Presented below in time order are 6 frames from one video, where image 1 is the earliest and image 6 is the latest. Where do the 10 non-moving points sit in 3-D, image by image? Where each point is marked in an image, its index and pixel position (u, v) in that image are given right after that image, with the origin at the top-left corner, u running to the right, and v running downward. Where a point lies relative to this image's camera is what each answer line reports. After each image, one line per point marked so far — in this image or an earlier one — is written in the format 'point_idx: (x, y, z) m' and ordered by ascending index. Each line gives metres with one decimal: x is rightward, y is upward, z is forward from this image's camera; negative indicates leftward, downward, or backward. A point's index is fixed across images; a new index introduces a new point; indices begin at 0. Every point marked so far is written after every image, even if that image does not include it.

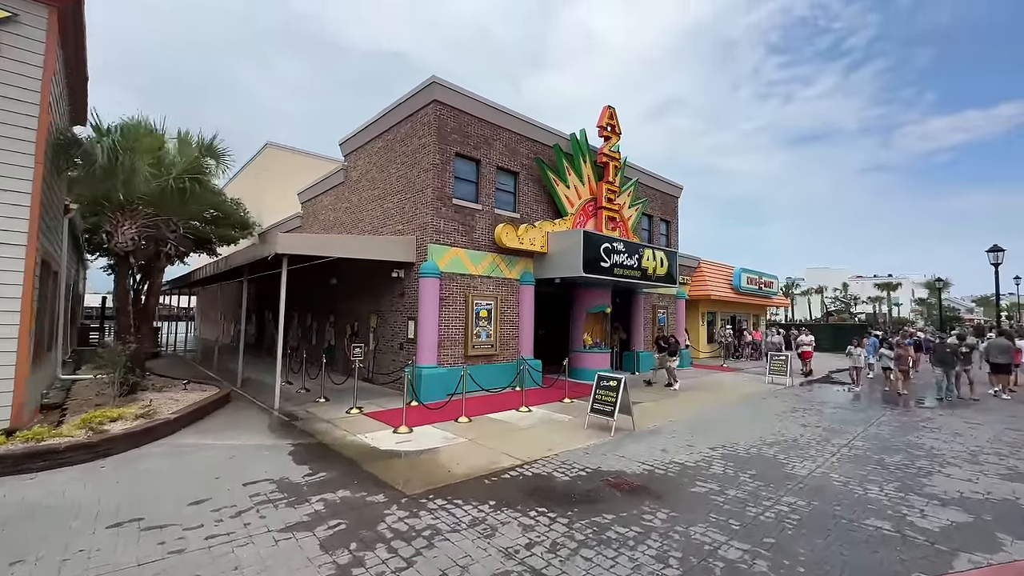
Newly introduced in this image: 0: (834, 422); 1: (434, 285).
0: (+7.4, -3.1, +10.4) m
1: (-2.1, +0.1, +12.1) m
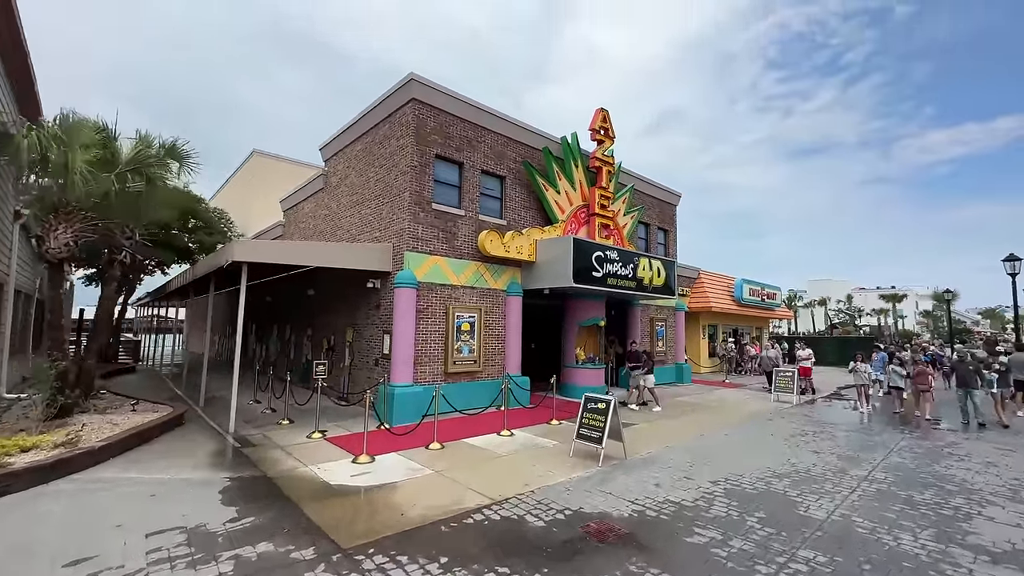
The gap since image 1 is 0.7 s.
0: (+7.0, -3.3, +9.3) m
1: (-2.5, -0.2, +11.2) m
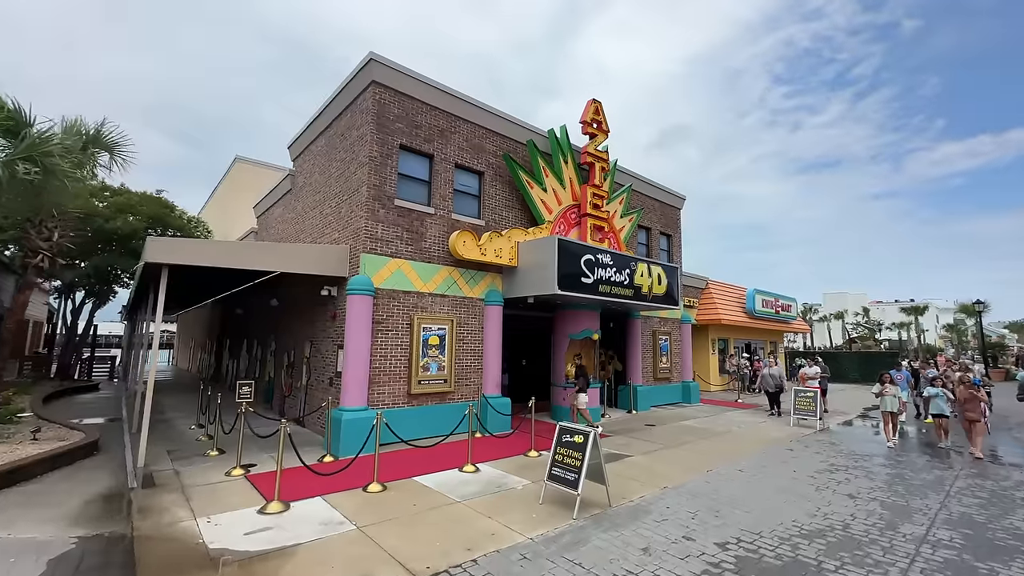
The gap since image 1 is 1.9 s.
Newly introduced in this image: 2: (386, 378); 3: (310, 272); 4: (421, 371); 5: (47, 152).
0: (+6.3, -3.4, +7.5) m
1: (-3.1, -0.4, +9.7) m
2: (-2.8, -2.0, +10.0) m
3: (-4.4, +0.4, +9.9) m
4: (-2.1, -1.9, +10.4) m
5: (-8.9, +2.6, +8.7) m
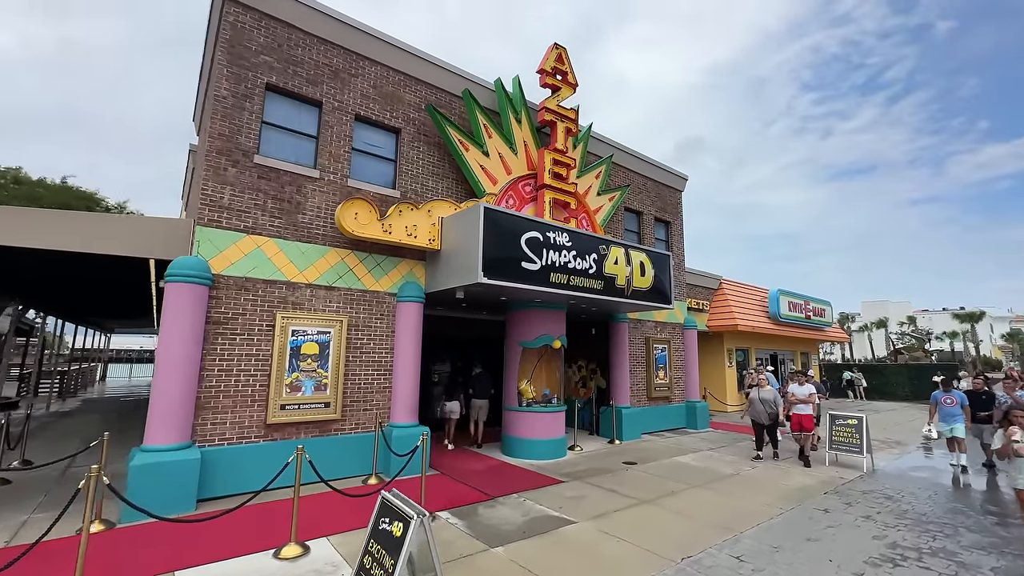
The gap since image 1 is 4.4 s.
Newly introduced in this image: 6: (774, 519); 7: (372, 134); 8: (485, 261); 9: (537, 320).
0: (+4.5, -3.0, +4.0) m
1: (-4.8, -0.1, +6.8) m
2: (-4.4, -1.8, +7.1) m
3: (-6.1, +0.6, +7.2) m
4: (-3.7, -1.7, +7.5) m
5: (-10.6, +2.8, +6.3) m
6: (+3.8, -3.4, +6.6) m
7: (-2.9, +3.2, +9.3) m
8: (-0.5, +0.5, +8.1) m
9: (+0.6, -0.7, +10.4) m
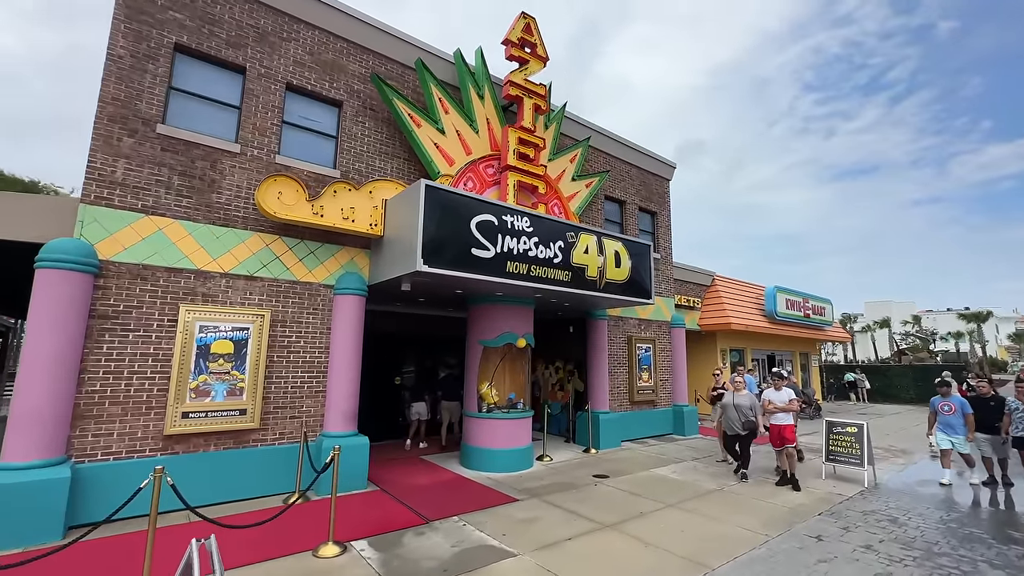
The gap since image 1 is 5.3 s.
0: (+3.7, -2.8, +3.0) m
1: (-5.6, 0.0, +5.8) m
2: (-5.2, -1.6, +6.0) m
3: (-7.0, +0.7, +6.2) m
4: (-4.6, -1.6, +6.4) m
5: (-11.5, +3.0, +5.3) m
6: (+3.0, -3.2, +5.5) m
7: (-3.7, +3.3, +8.3) m
8: (-1.3, +0.7, +7.0) m
9: (-0.2, -0.6, +9.3) m
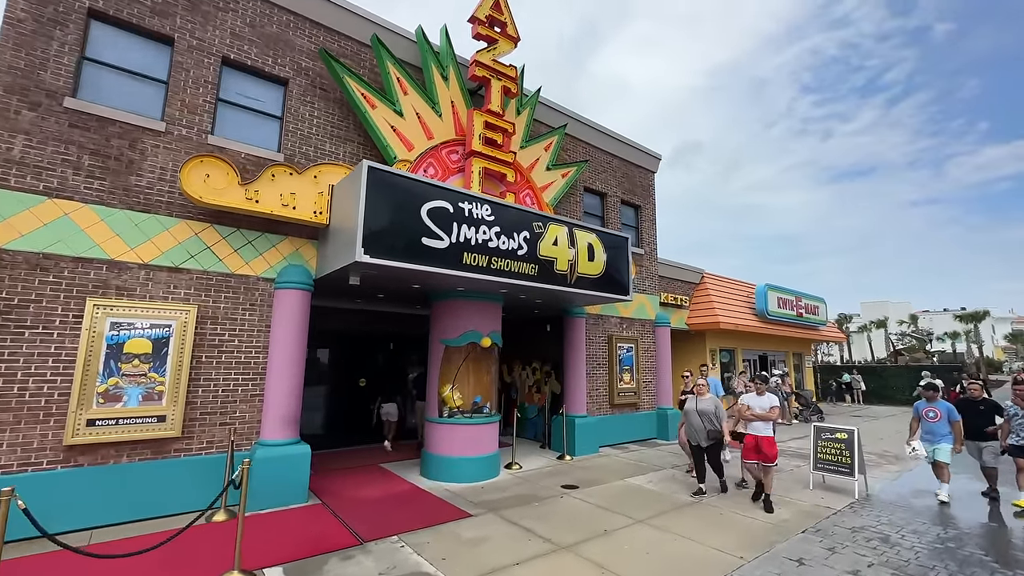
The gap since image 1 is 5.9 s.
0: (+3.0, -2.7, +2.3) m
1: (-6.3, +0.1, +5.1) m
2: (-5.9, -1.5, +5.3) m
3: (-7.6, +0.8, +5.4) m
4: (-5.2, -1.5, +5.7) m
5: (-12.2, +3.1, +4.5) m
6: (+2.3, -3.1, +4.8) m
7: (-4.4, +3.4, +7.6) m
8: (-2.0, +0.8, +6.3) m
9: (-0.9, -0.5, +8.6) m
